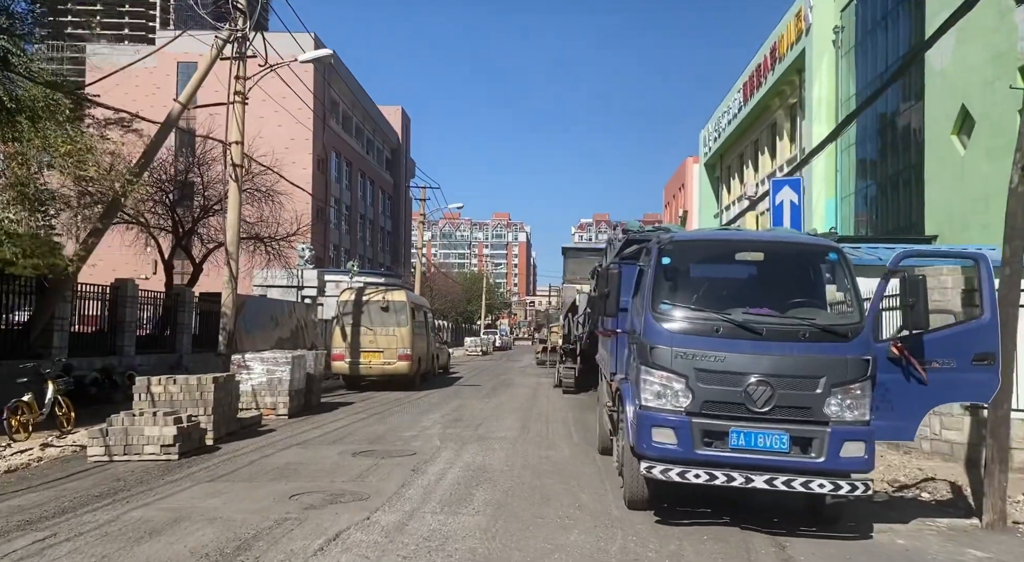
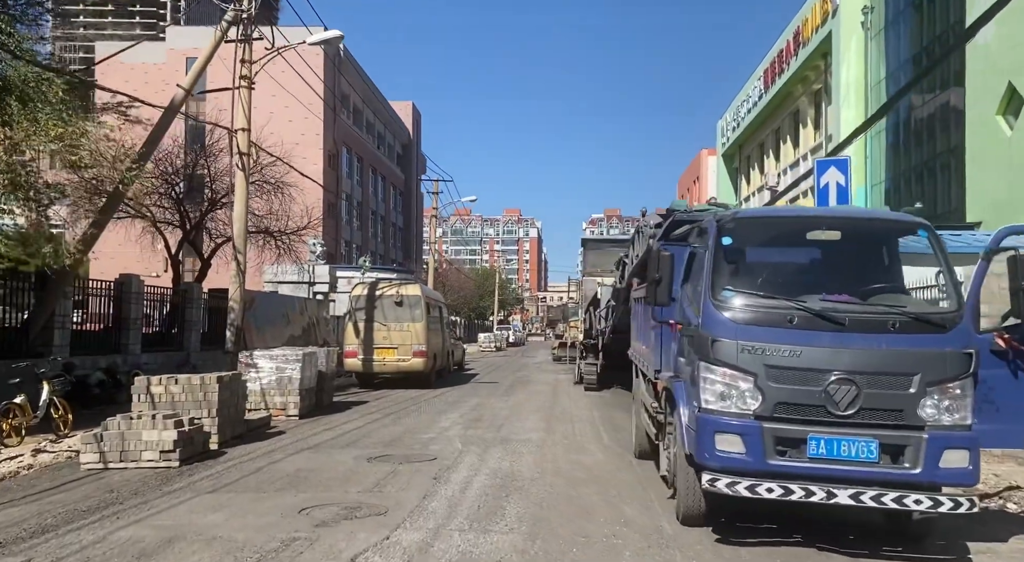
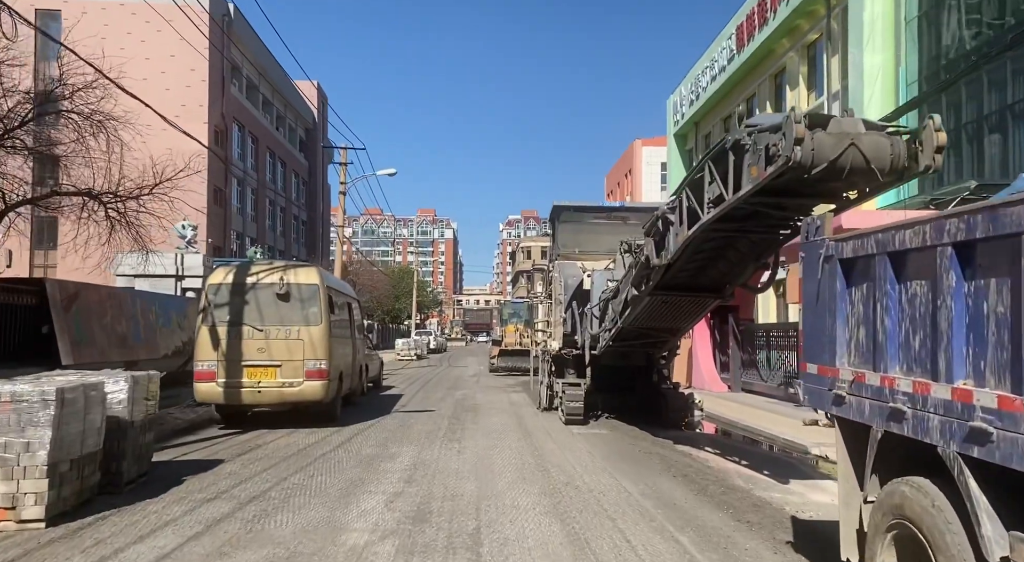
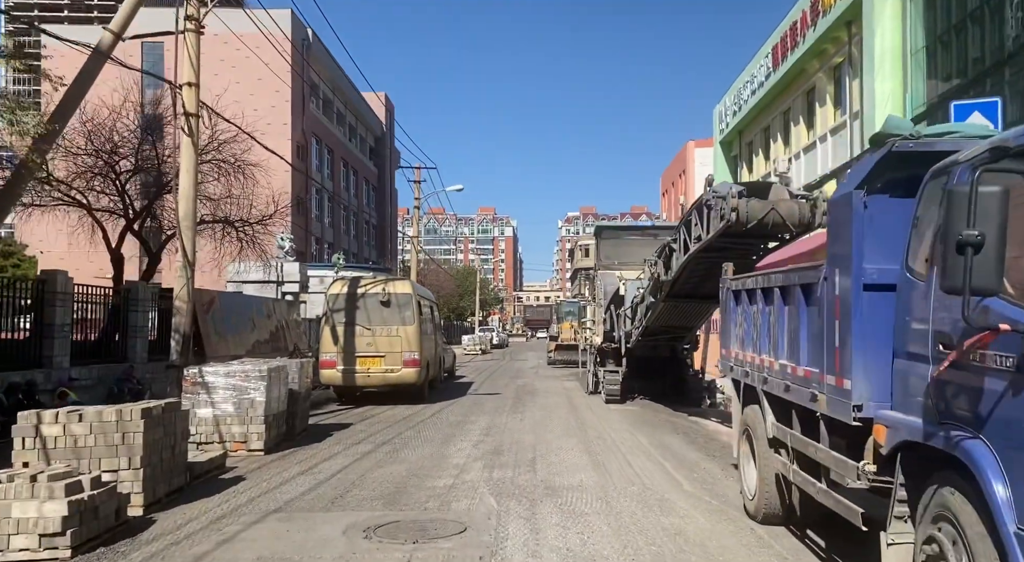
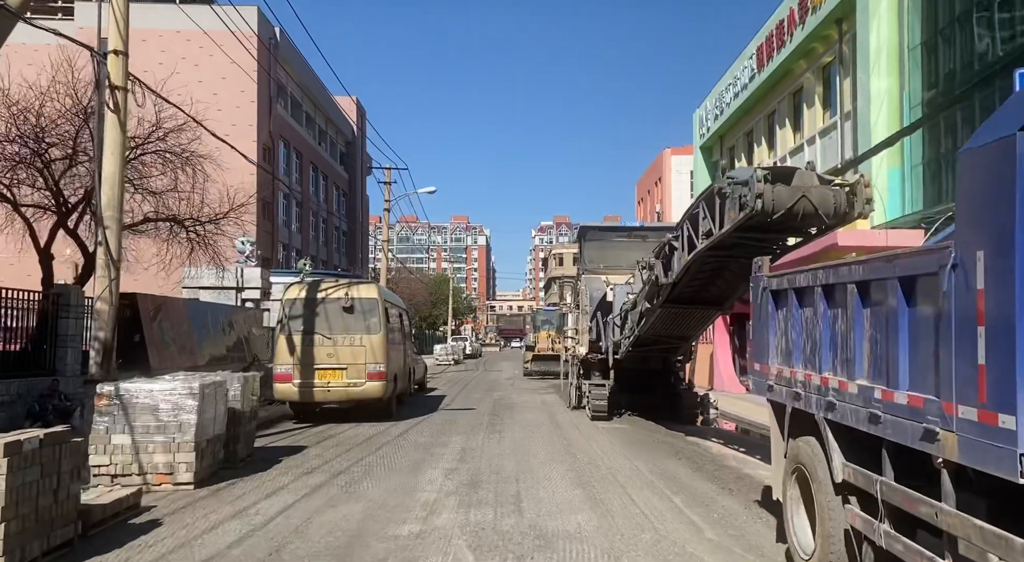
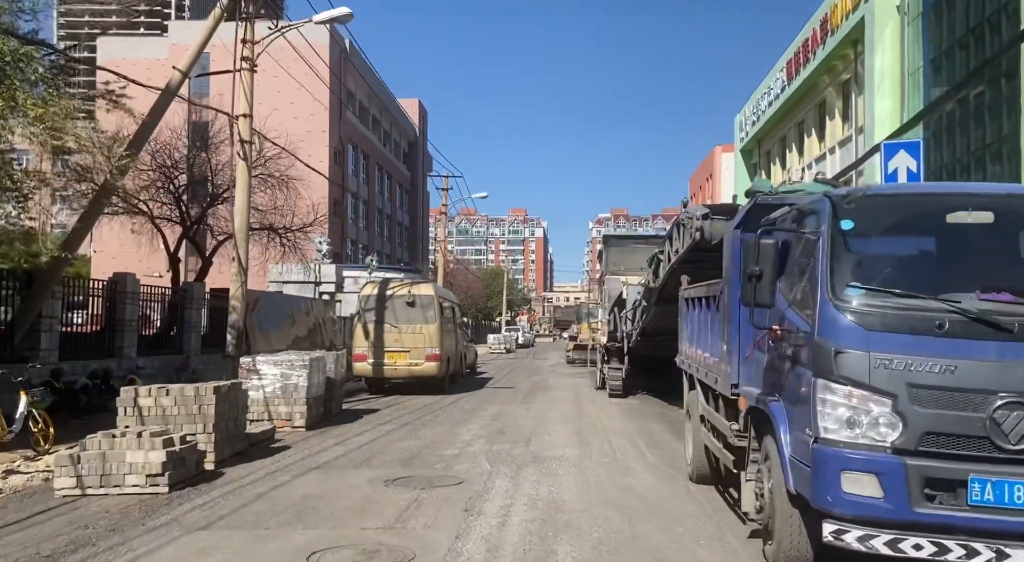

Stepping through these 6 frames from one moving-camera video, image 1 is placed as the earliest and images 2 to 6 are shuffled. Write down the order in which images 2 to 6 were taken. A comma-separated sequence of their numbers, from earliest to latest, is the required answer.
2, 6, 4, 5, 3
